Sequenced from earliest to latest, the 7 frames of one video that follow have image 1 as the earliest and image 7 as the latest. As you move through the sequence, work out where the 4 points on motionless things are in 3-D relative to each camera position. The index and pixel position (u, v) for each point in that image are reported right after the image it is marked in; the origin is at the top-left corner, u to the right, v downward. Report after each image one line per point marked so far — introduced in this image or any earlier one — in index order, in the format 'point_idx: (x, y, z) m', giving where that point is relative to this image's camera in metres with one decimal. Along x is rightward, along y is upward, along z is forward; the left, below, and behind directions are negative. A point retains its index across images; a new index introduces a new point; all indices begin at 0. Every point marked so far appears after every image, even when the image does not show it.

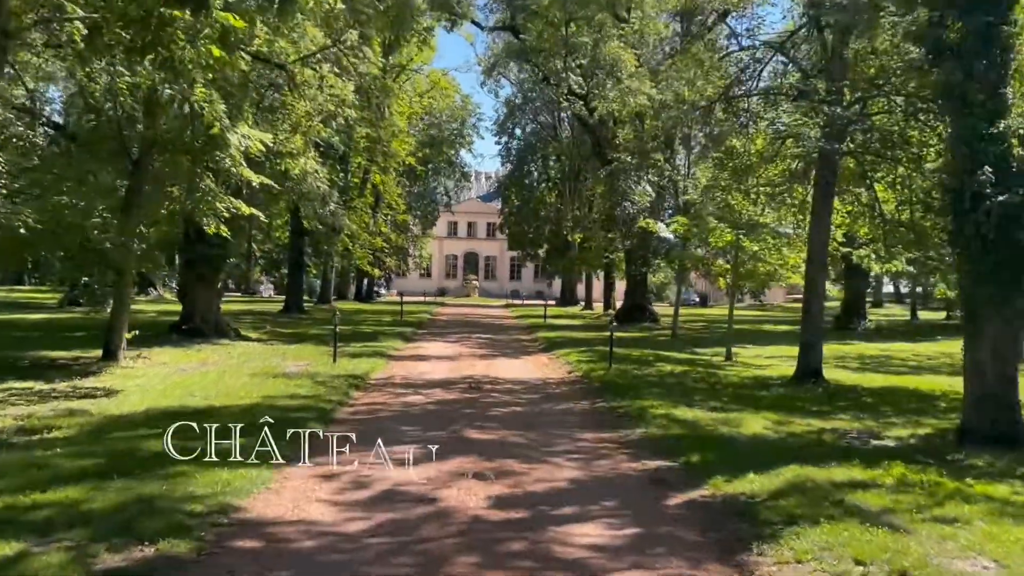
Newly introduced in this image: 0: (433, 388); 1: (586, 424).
0: (-1.2, -1.5, +18.9) m
1: (+0.9, -1.7, +16.2) m
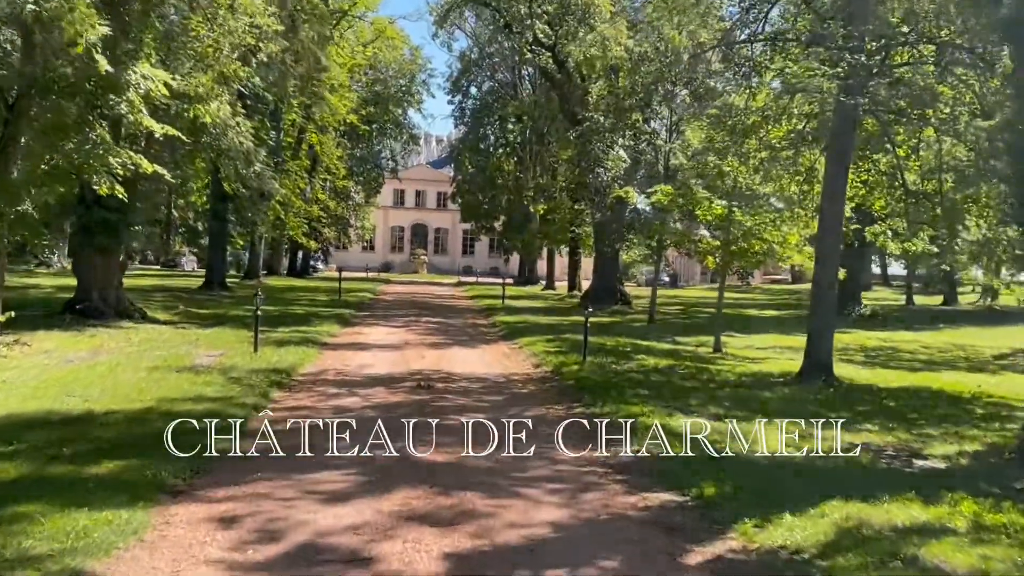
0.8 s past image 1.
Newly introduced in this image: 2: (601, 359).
0: (-1.7, -1.2, +15.5) m
1: (+0.5, -1.5, +12.9) m
2: (+1.3, -1.0, +18.2) m
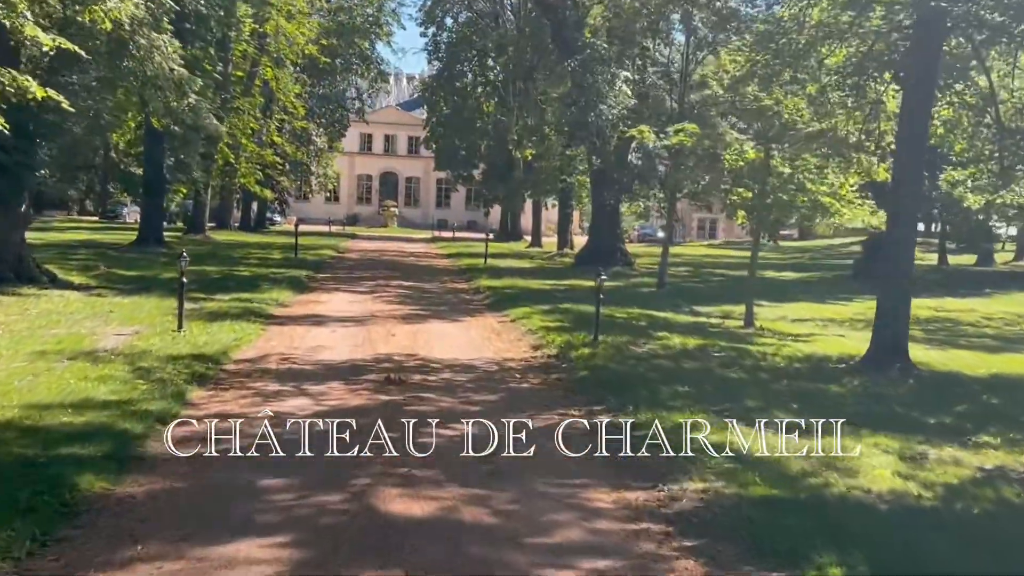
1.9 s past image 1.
0: (-1.7, -0.8, +11.8) m
1: (+0.6, -1.2, +9.3) m
2: (+1.2, -0.6, +14.6) m
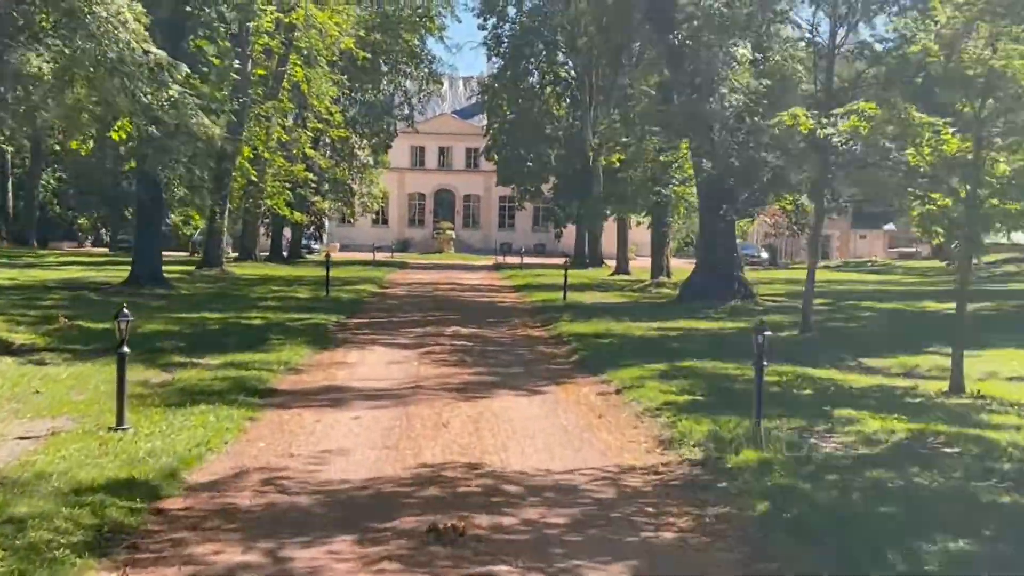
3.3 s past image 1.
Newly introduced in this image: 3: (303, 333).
0: (-1.0, -1.3, +6.8) m
1: (+1.2, -1.6, +4.2) m
2: (+2.0, -1.1, +9.5) m
3: (-2.7, -0.5, +16.3) m
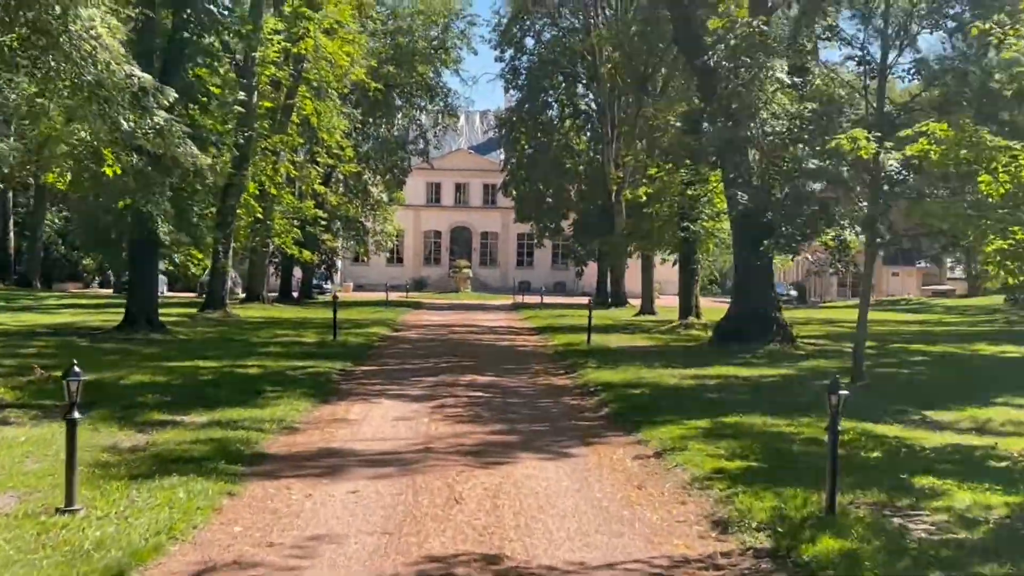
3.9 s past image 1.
0: (-0.9, -1.6, +5.3) m
1: (+1.3, -1.7, +2.6) m
2: (+2.2, -1.4, +7.9) m
3: (-2.4, -1.1, +14.8) m
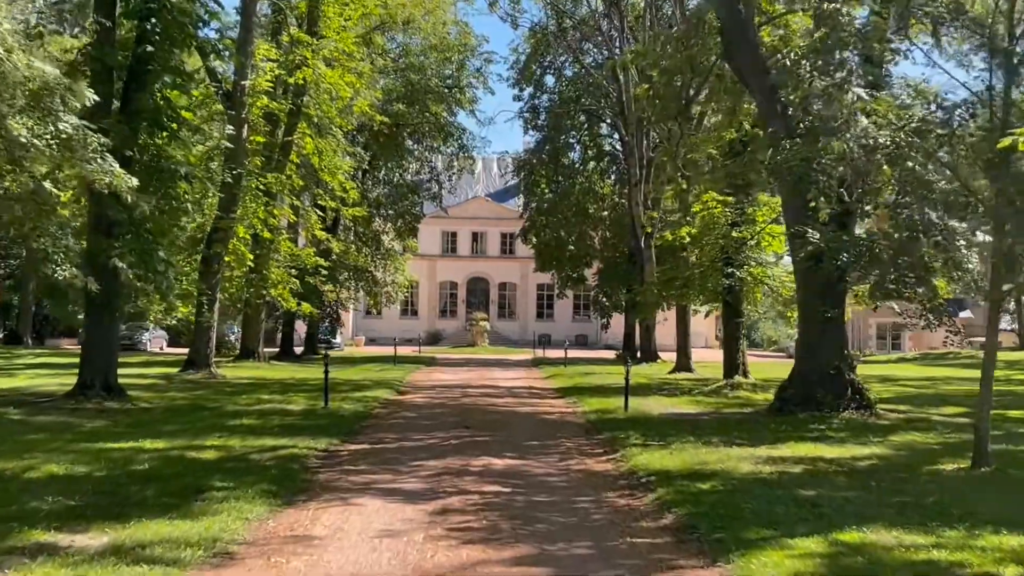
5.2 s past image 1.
0: (-0.8, -1.7, +1.8) m
1: (+1.3, -1.8, -1.0) m
2: (+2.3, -1.6, +4.3) m
3: (-2.2, -1.6, +11.3) m
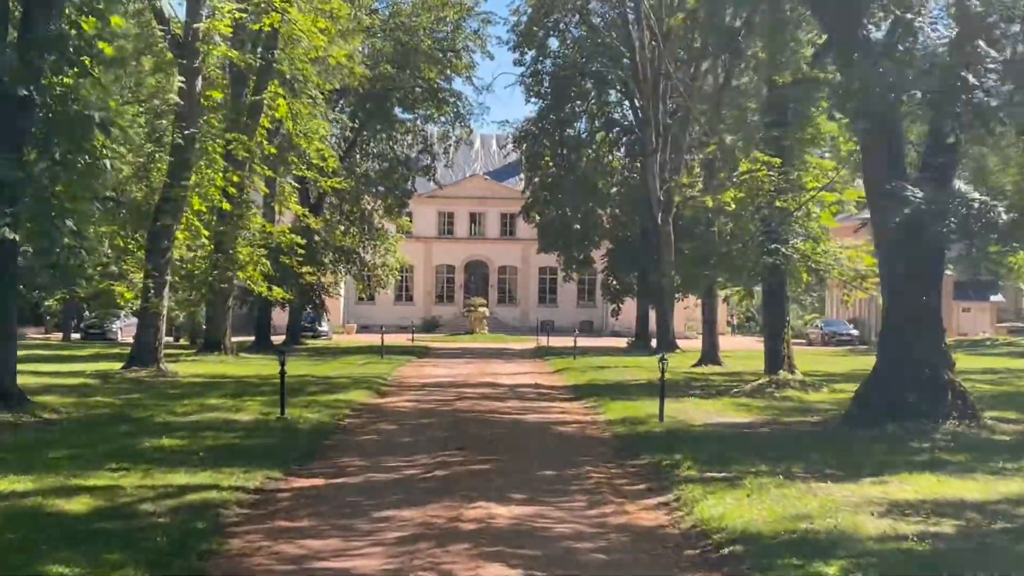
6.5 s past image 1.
0: (-0.7, -1.6, -2.3) m
1: (+1.4, -1.7, -5.0) m
2: (+2.4, -1.5, +0.3) m
3: (-2.1, -1.4, +7.3) m
